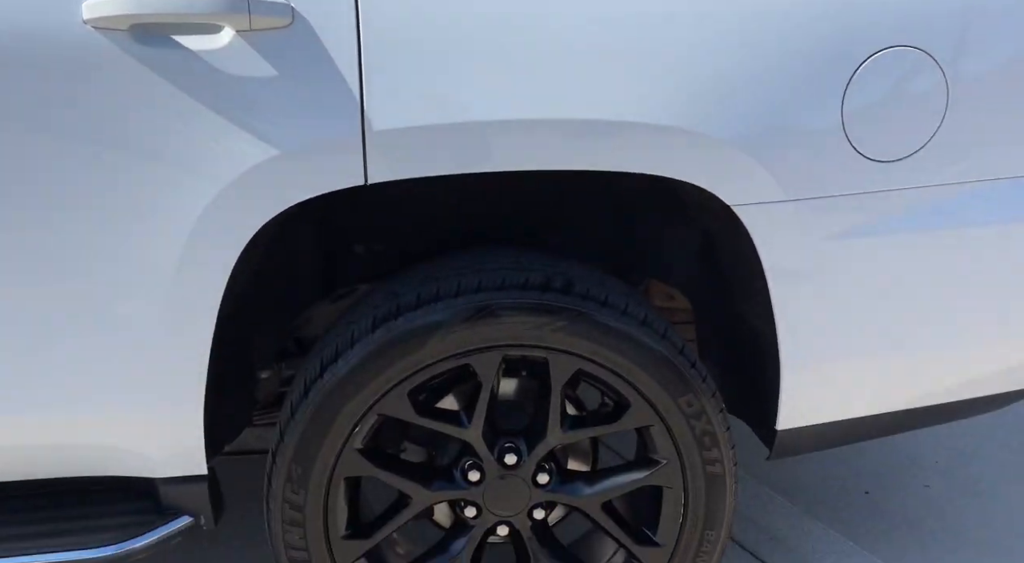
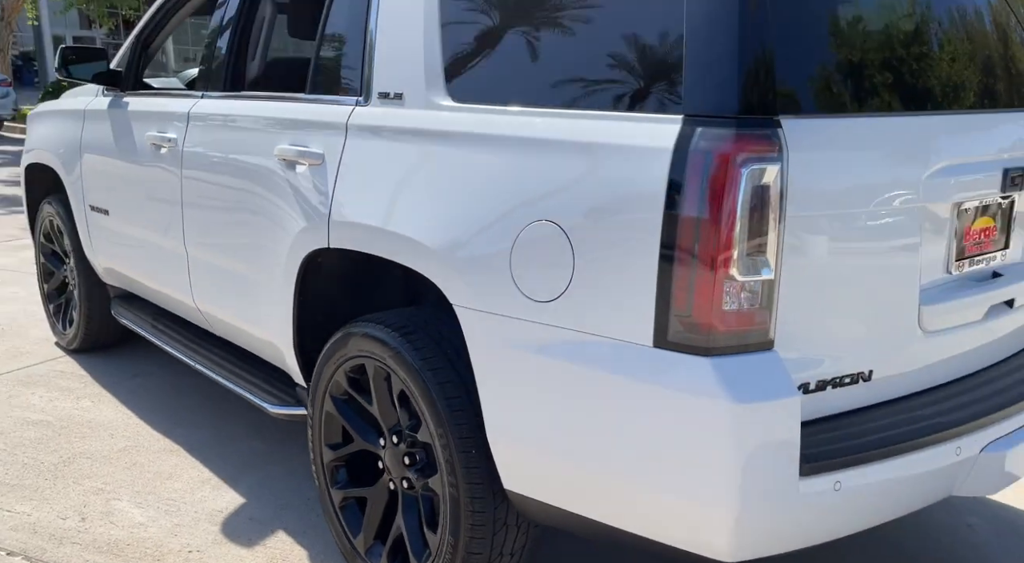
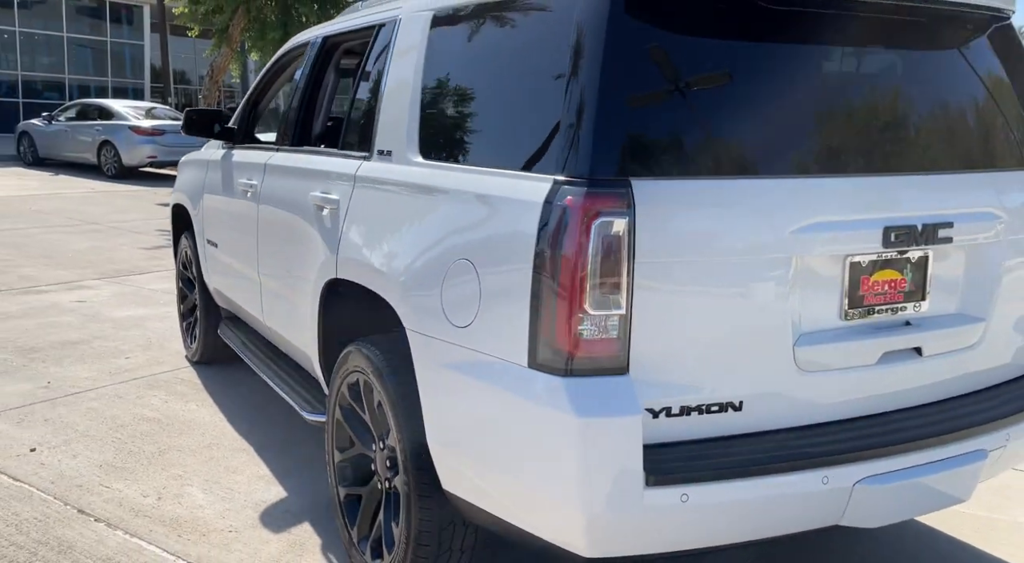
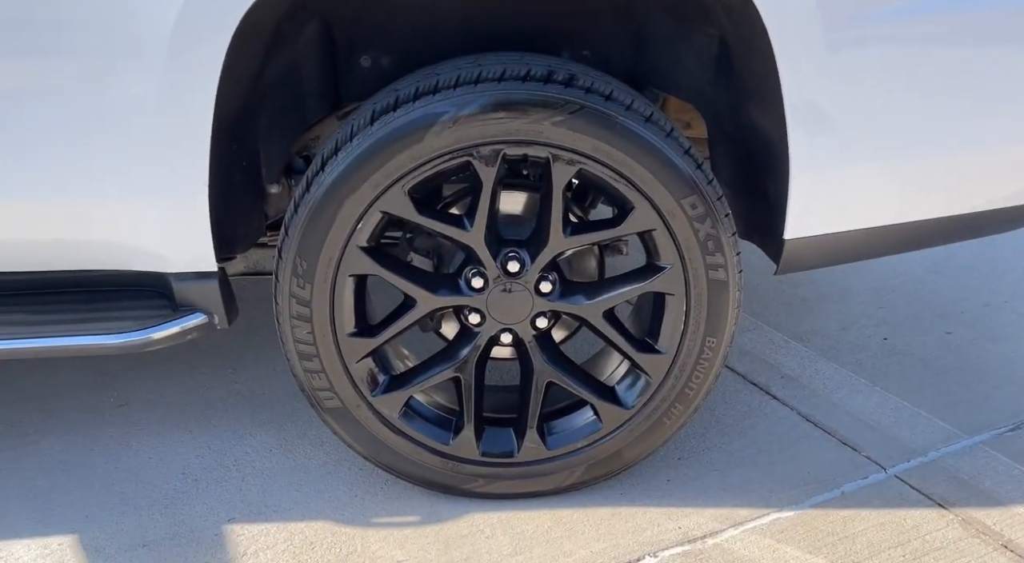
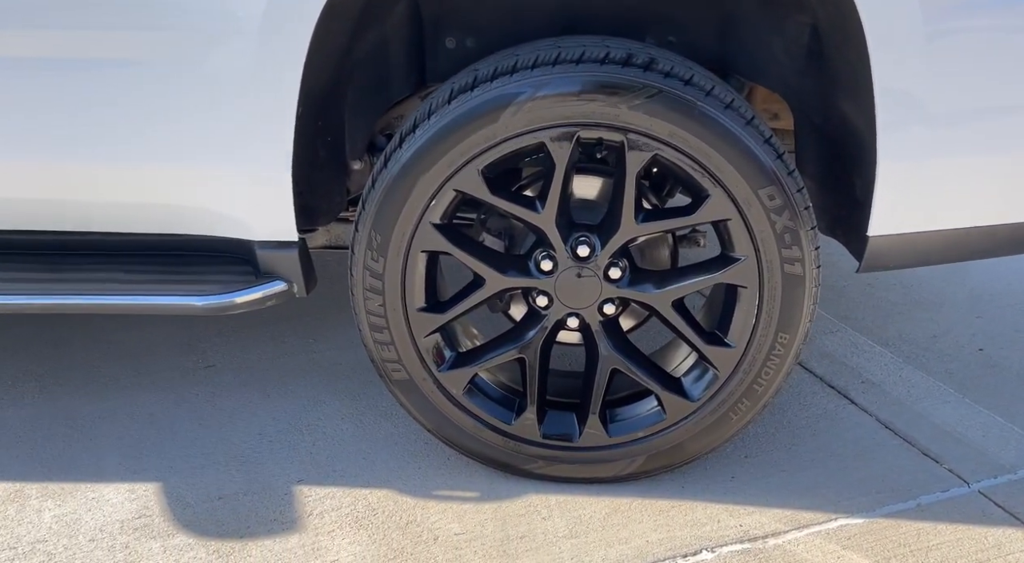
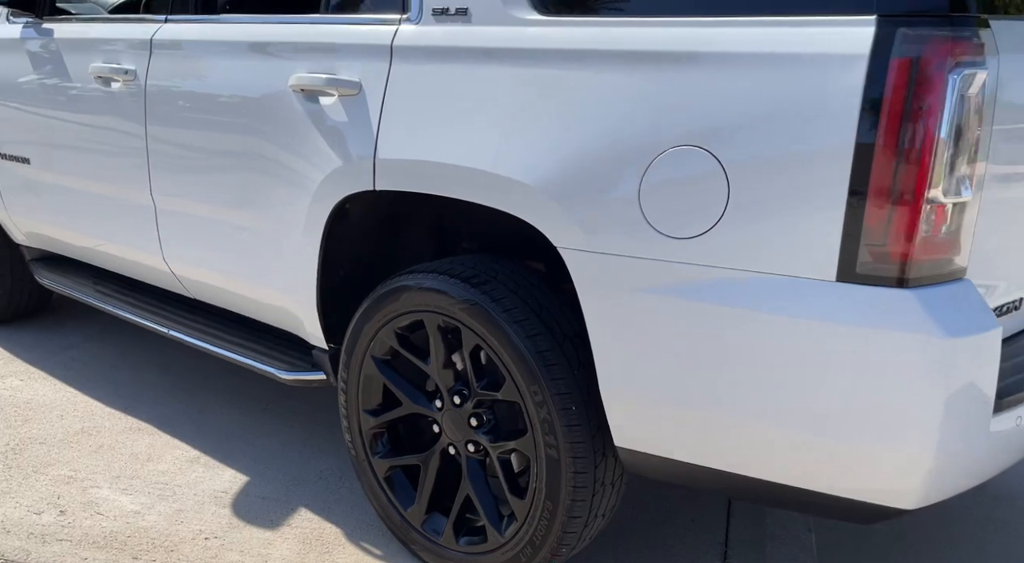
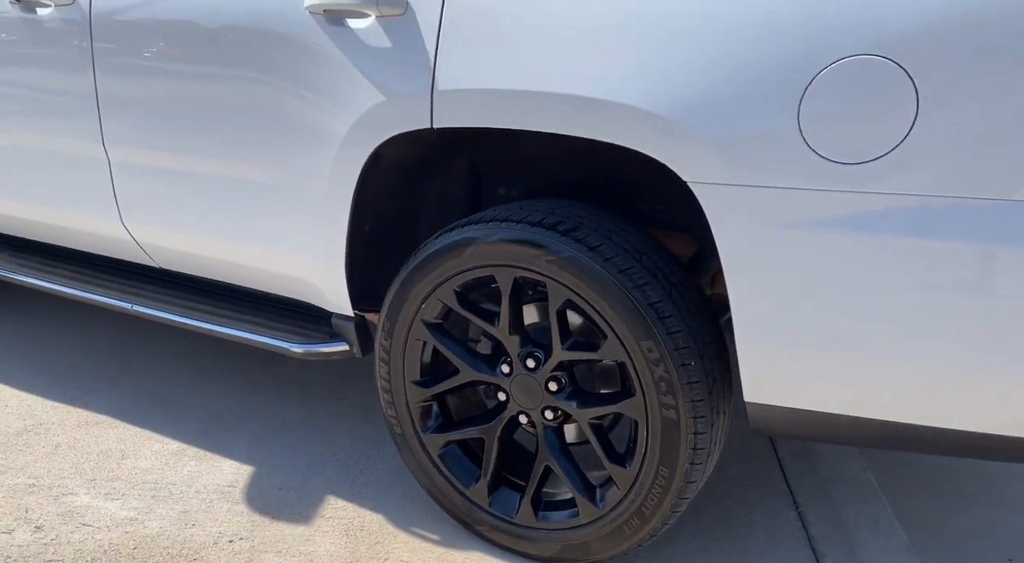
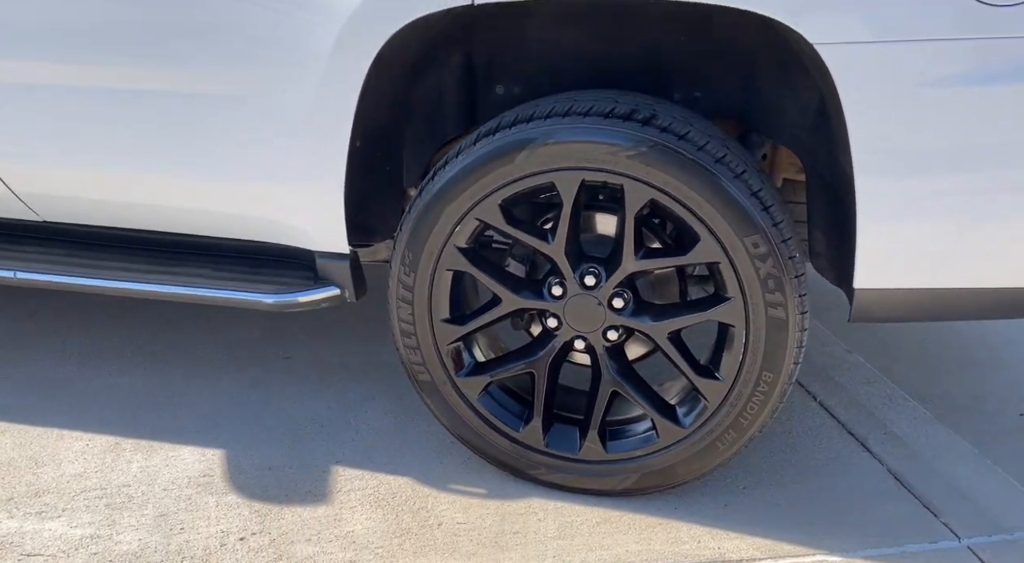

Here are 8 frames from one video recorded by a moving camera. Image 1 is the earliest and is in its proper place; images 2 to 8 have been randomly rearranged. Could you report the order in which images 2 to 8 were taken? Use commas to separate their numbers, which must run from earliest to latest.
4, 5, 8, 7, 6, 2, 3
